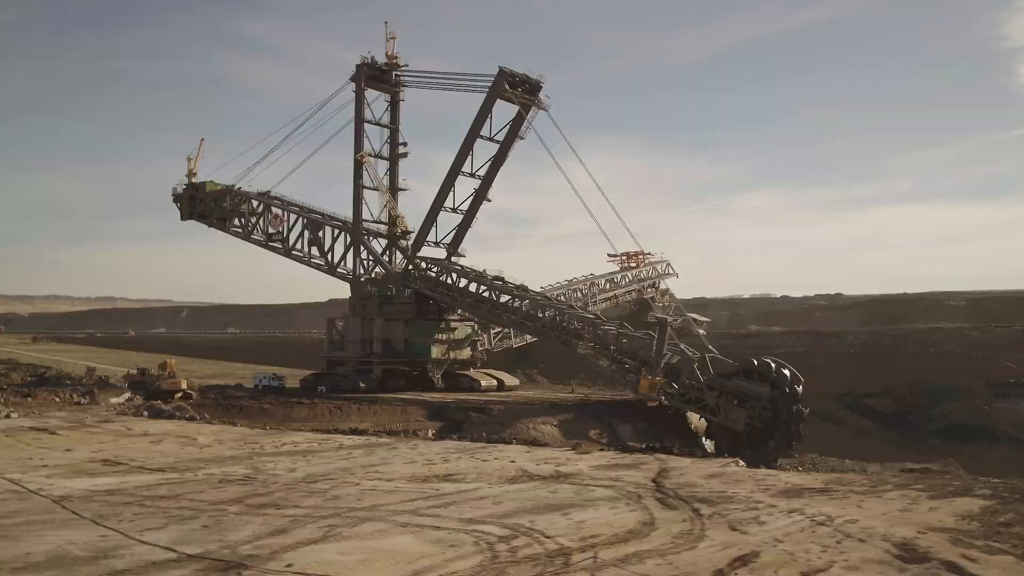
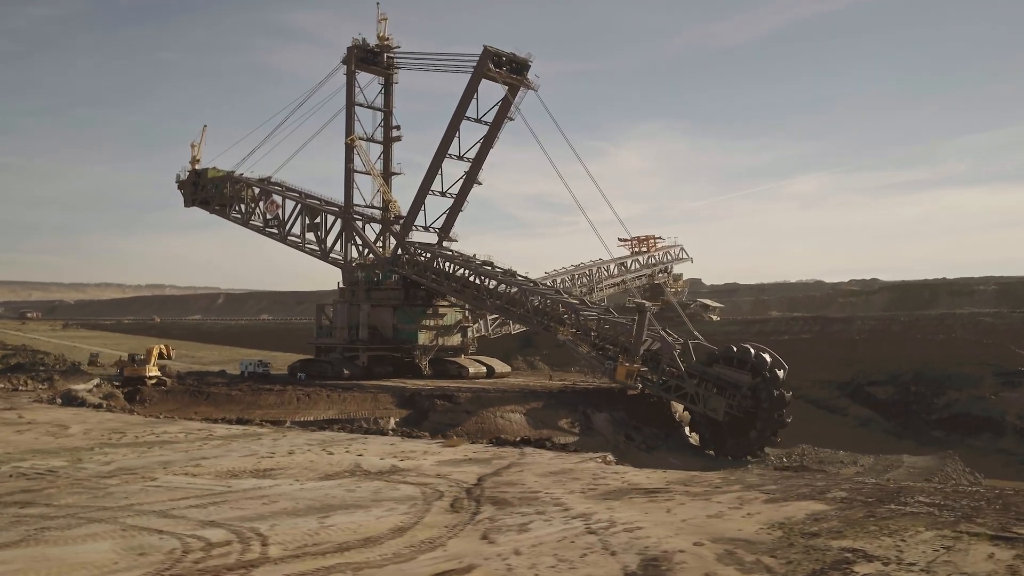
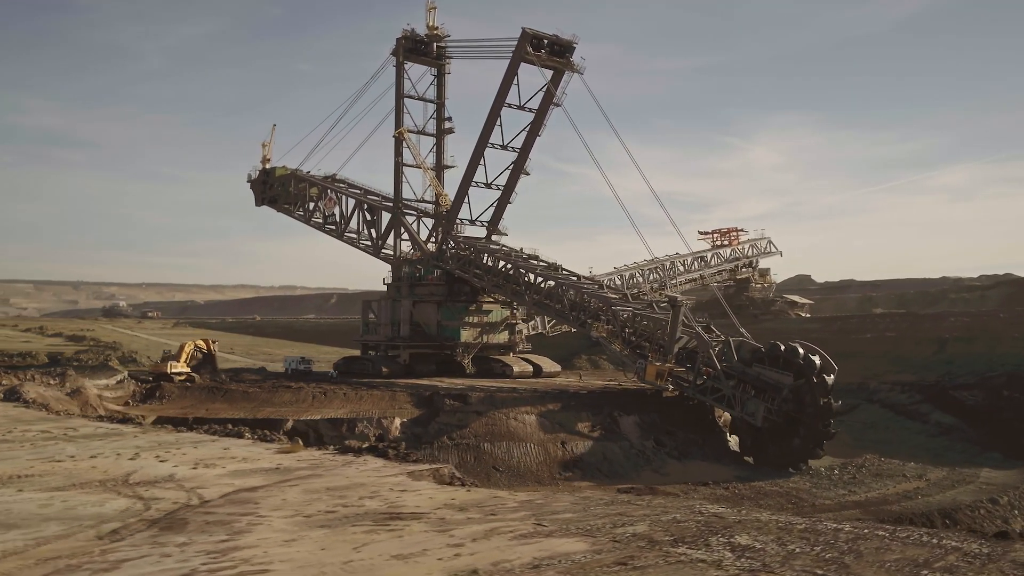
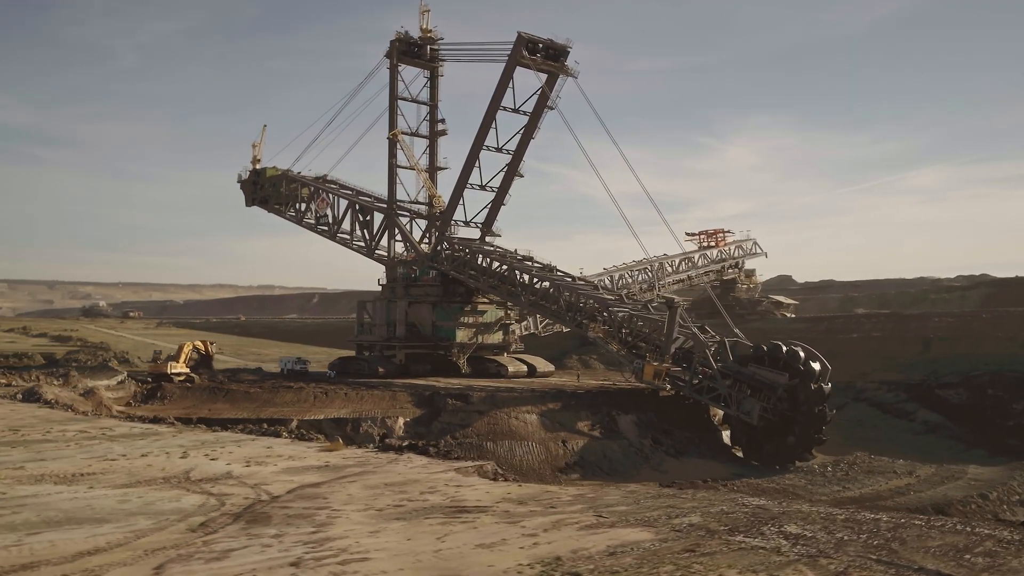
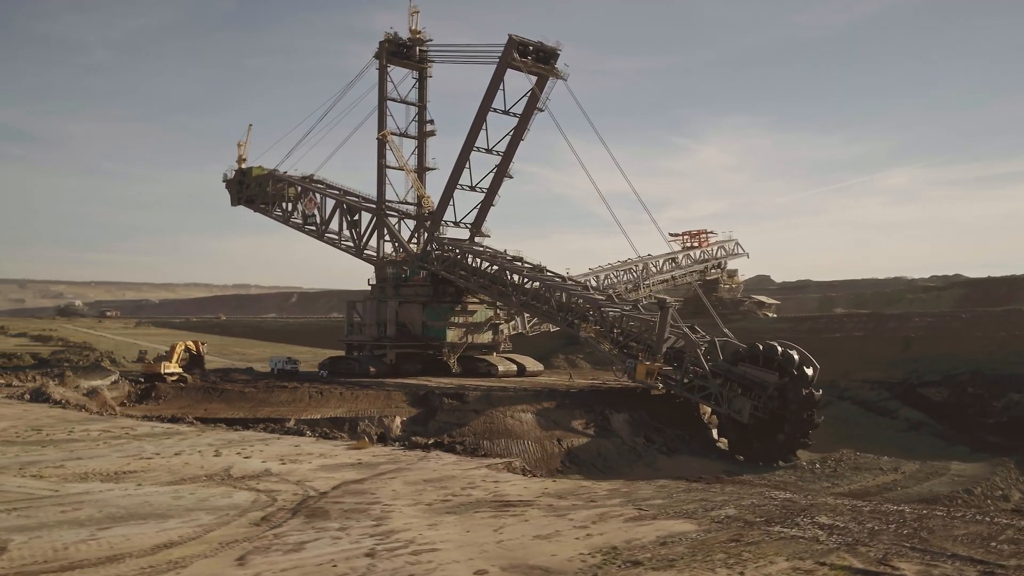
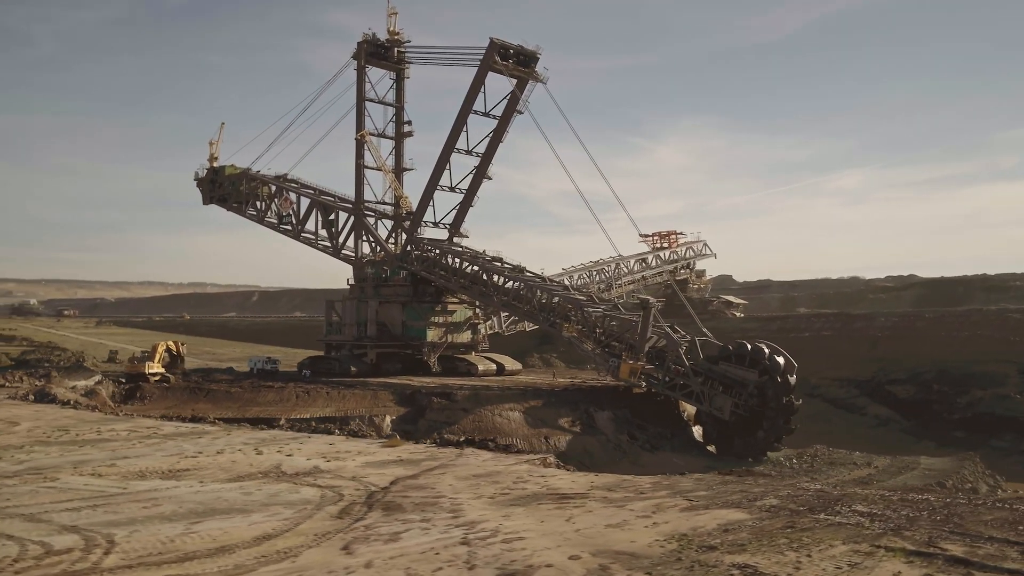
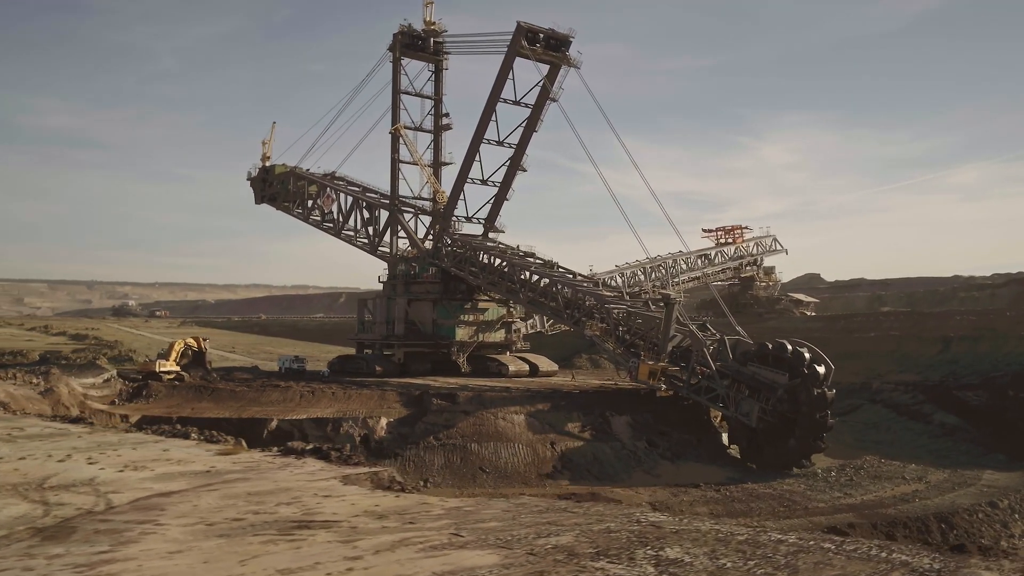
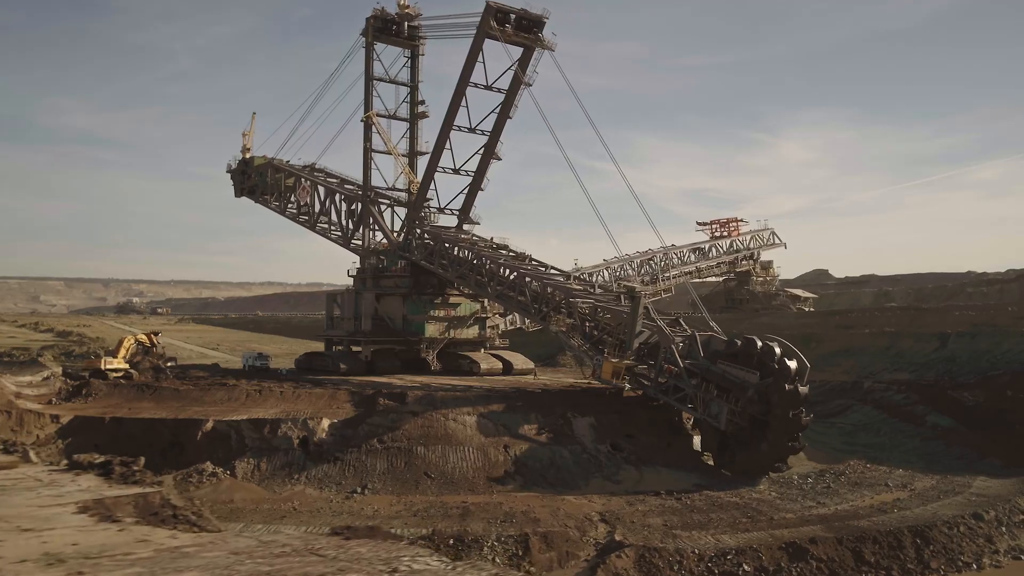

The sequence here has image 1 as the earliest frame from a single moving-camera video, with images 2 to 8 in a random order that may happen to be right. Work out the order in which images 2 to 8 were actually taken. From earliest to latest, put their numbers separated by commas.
2, 6, 5, 4, 3, 7, 8
